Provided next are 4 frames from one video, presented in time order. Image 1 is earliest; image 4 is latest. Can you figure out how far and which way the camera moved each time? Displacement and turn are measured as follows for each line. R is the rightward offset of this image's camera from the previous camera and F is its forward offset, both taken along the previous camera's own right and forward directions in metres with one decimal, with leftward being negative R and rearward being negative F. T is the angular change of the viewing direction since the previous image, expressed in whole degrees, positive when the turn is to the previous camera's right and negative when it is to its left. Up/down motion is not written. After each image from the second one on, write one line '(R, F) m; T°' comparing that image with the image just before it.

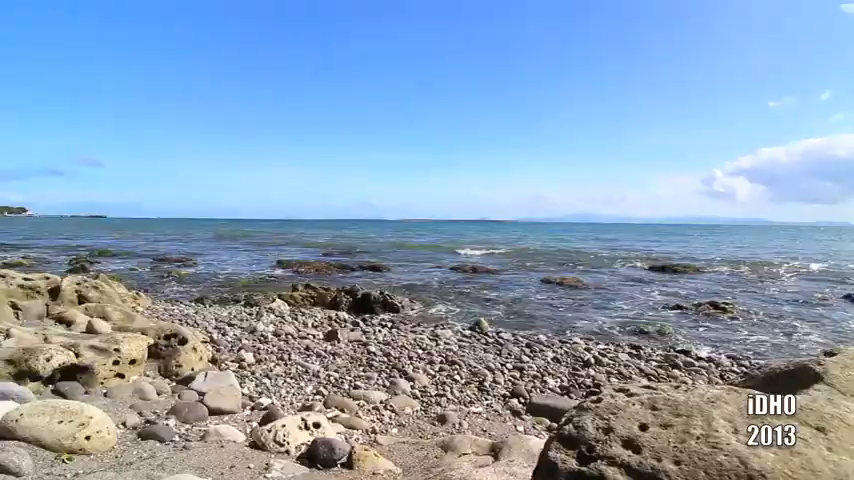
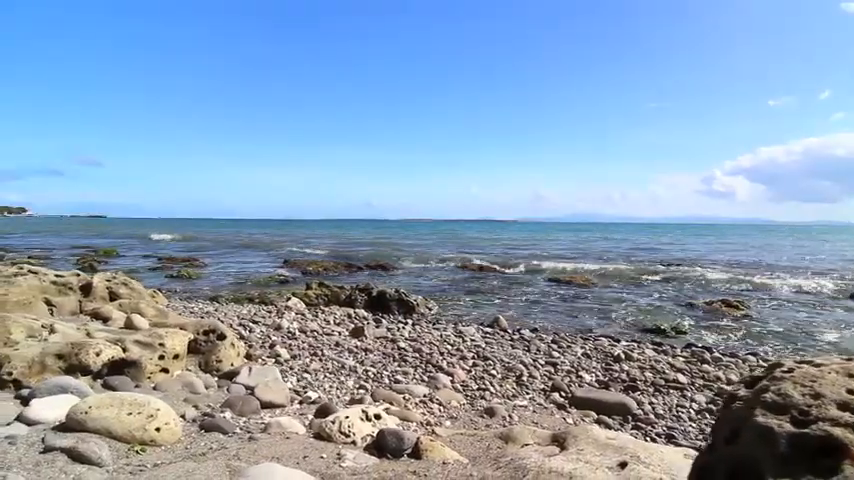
(-0.6, 0.0) m; 0°
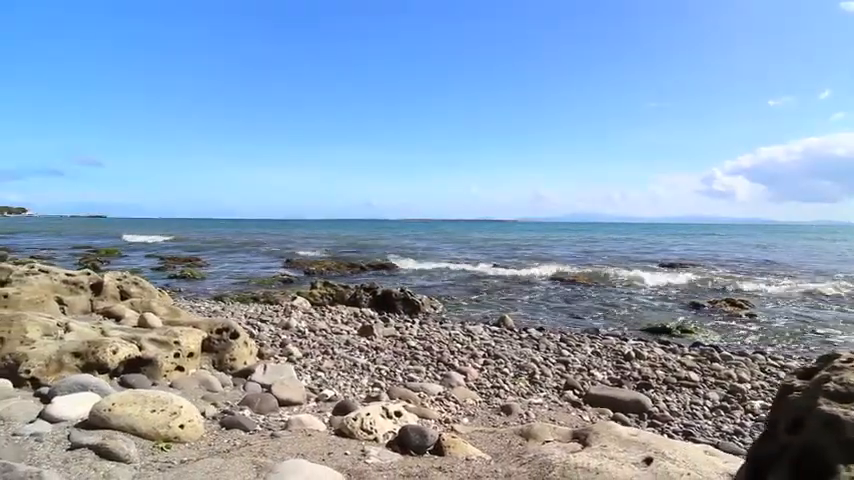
(-0.2, 0.0) m; 0°
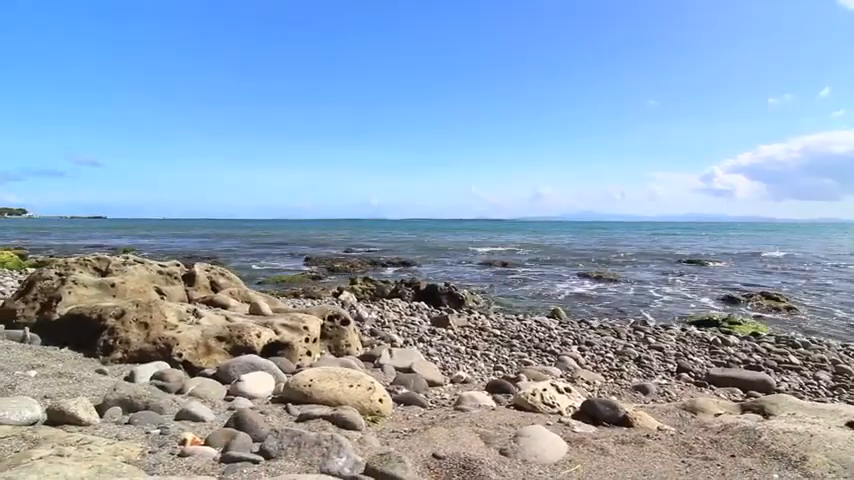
(-1.8, -0.1) m; +1°
